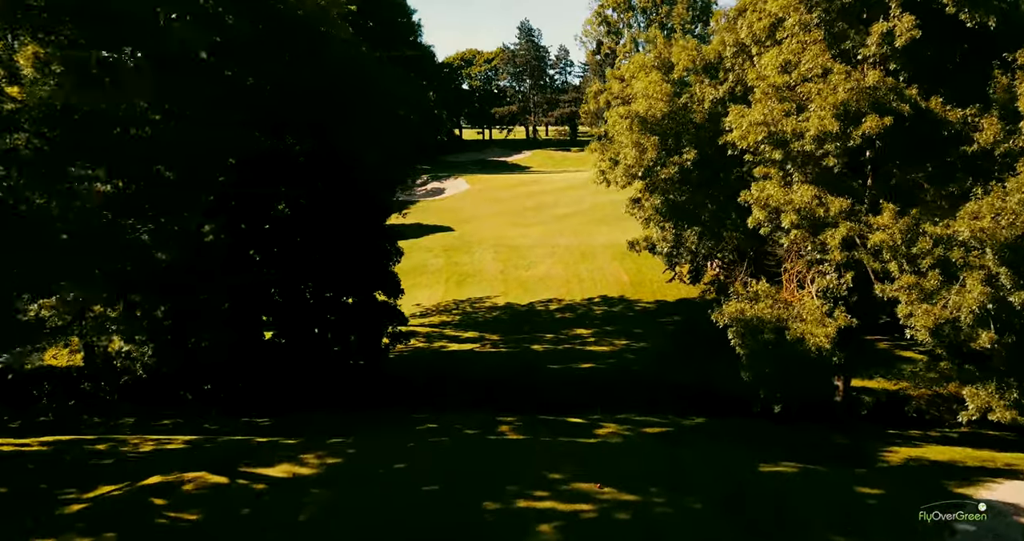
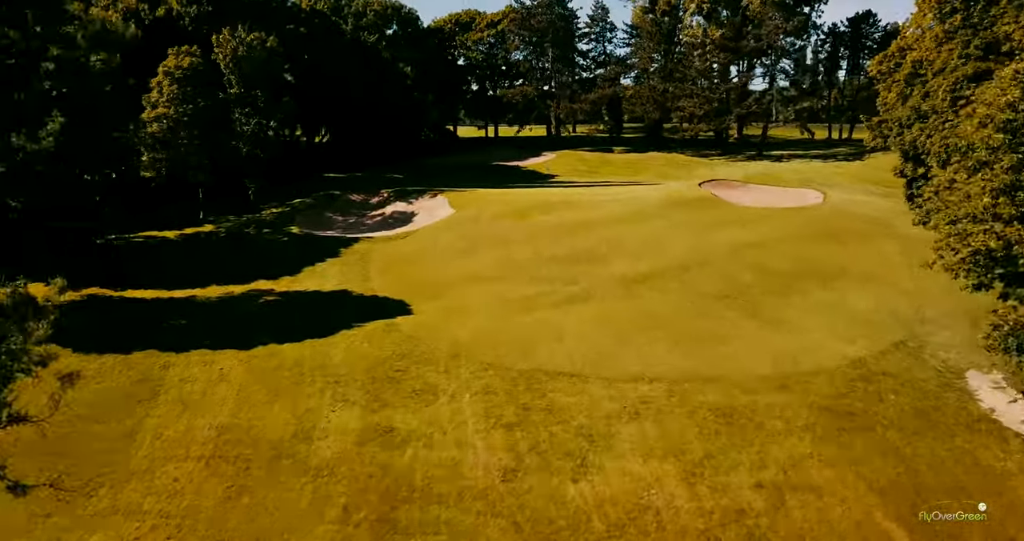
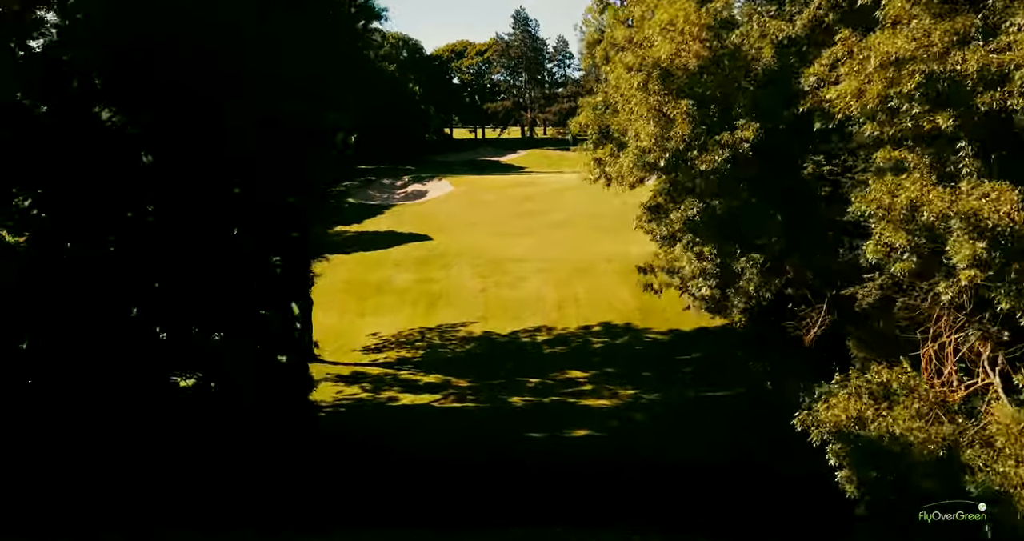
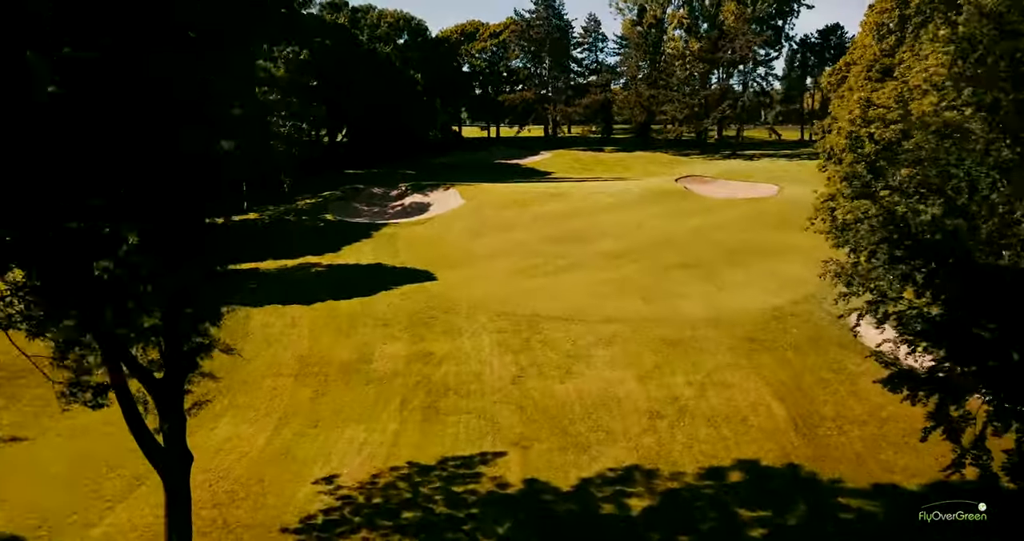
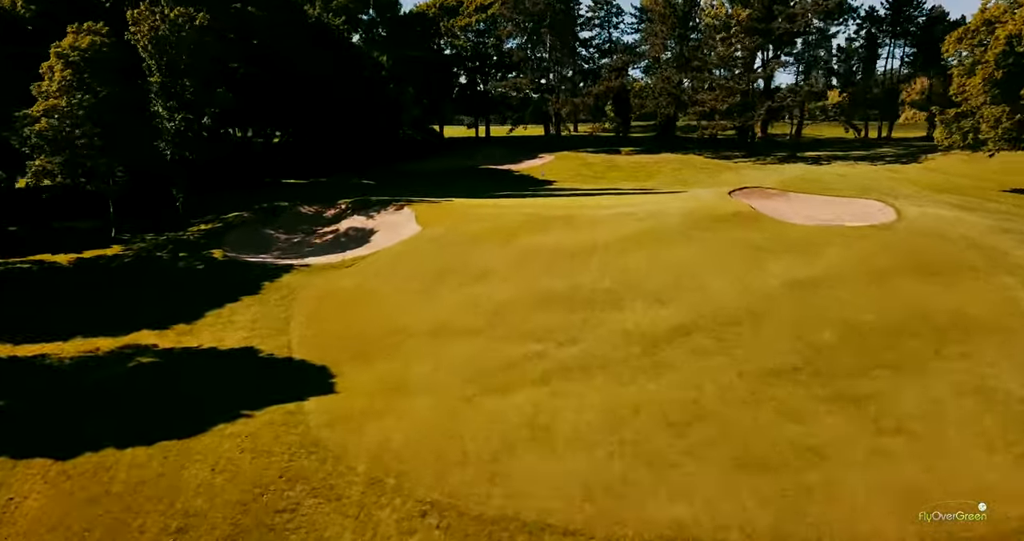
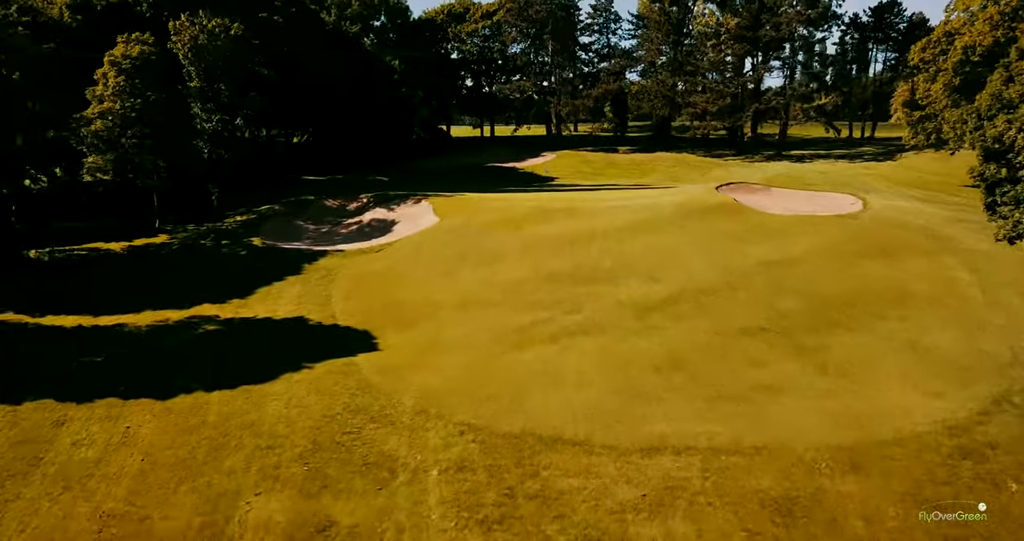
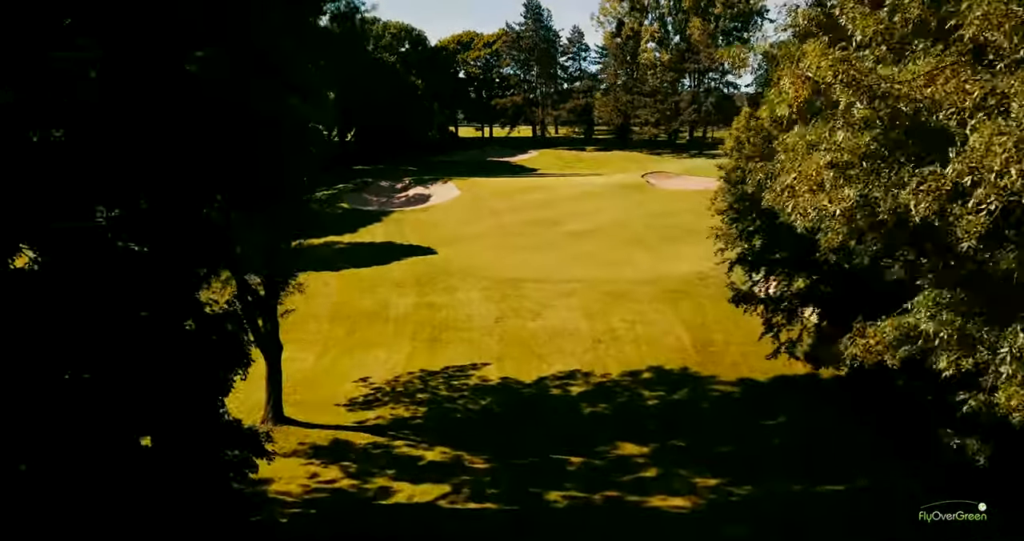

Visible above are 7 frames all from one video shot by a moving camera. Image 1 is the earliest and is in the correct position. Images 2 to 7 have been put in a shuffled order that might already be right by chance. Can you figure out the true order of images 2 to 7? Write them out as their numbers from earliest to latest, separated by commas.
3, 7, 4, 2, 6, 5
